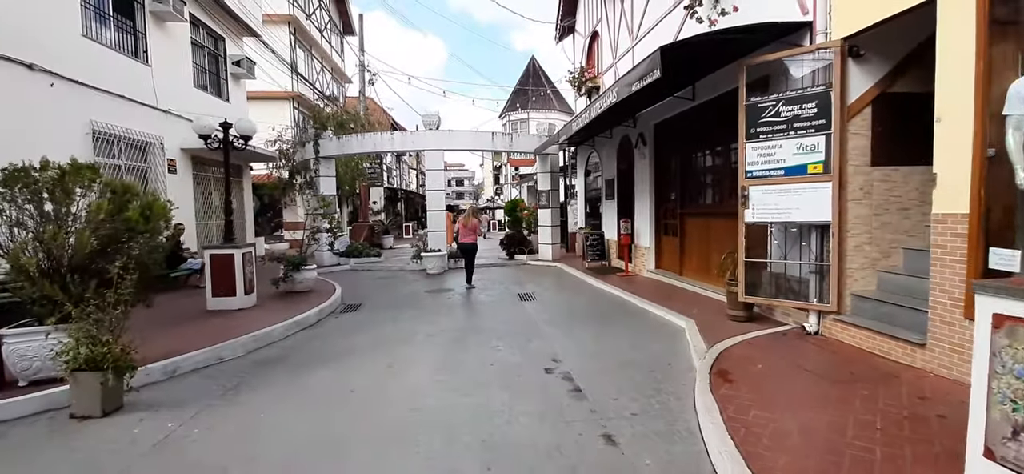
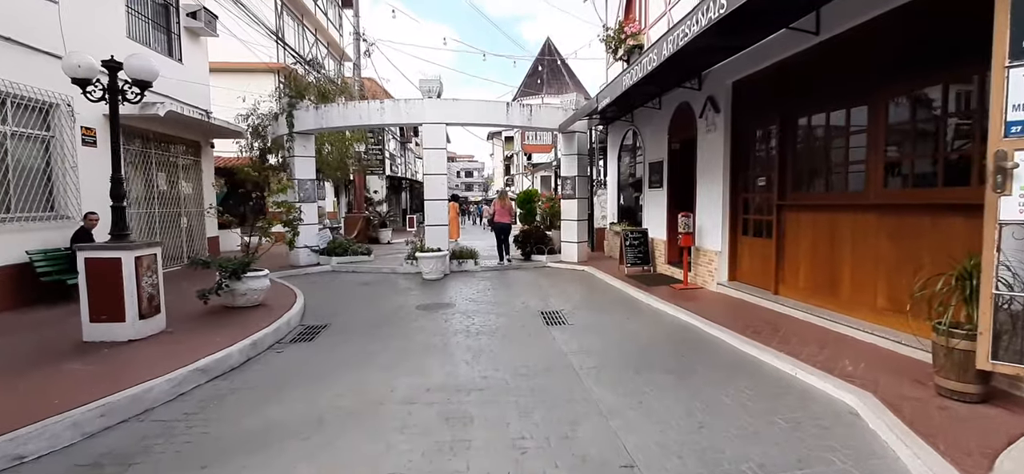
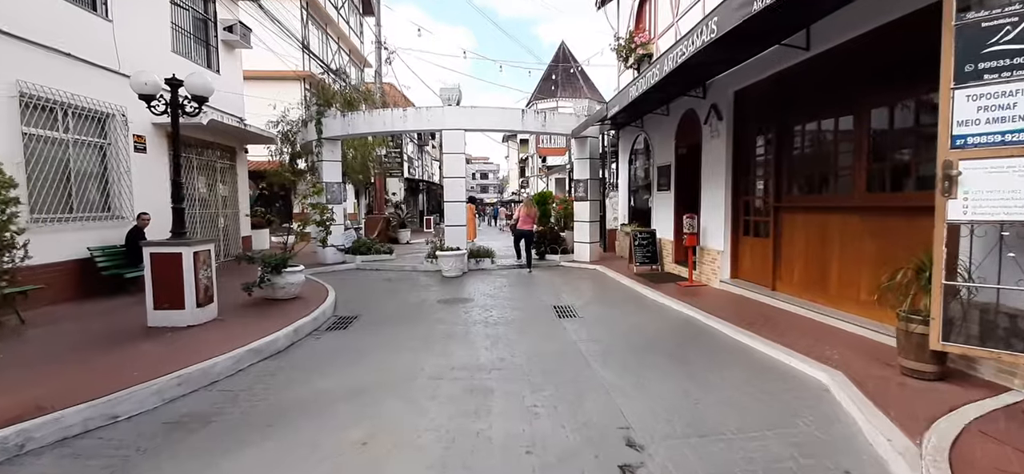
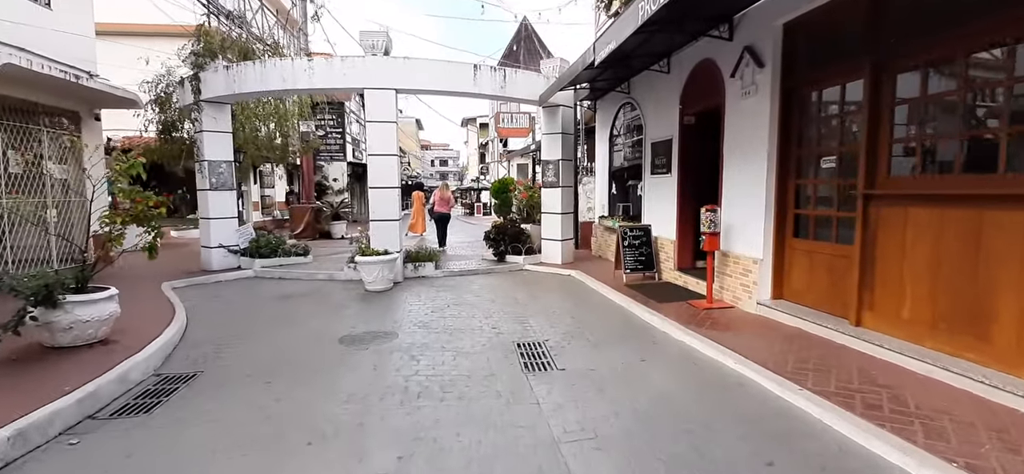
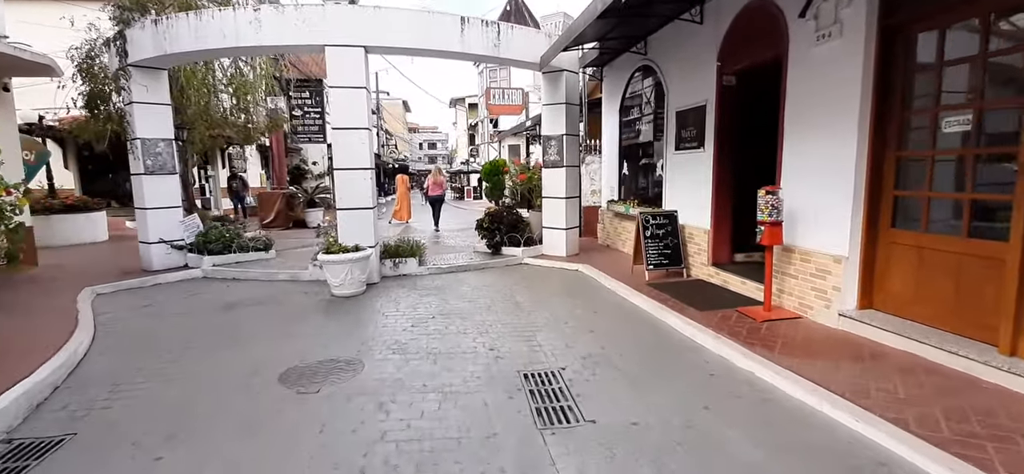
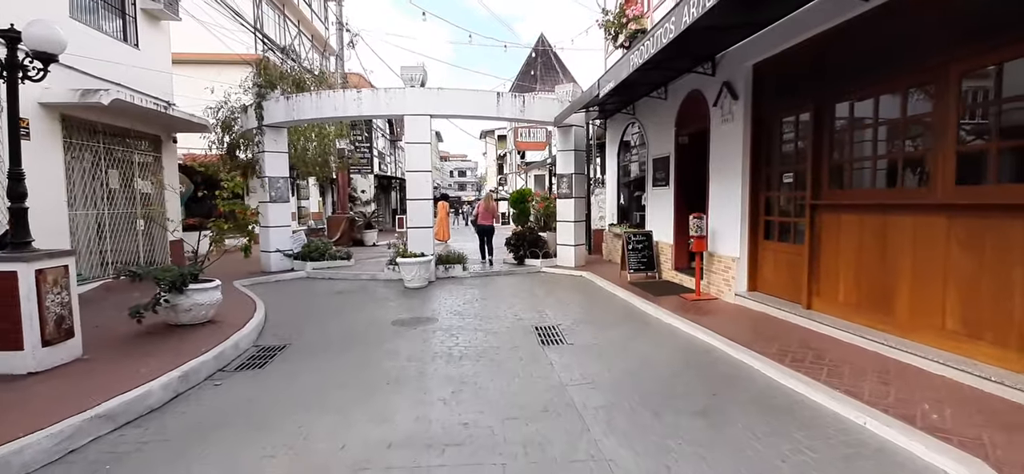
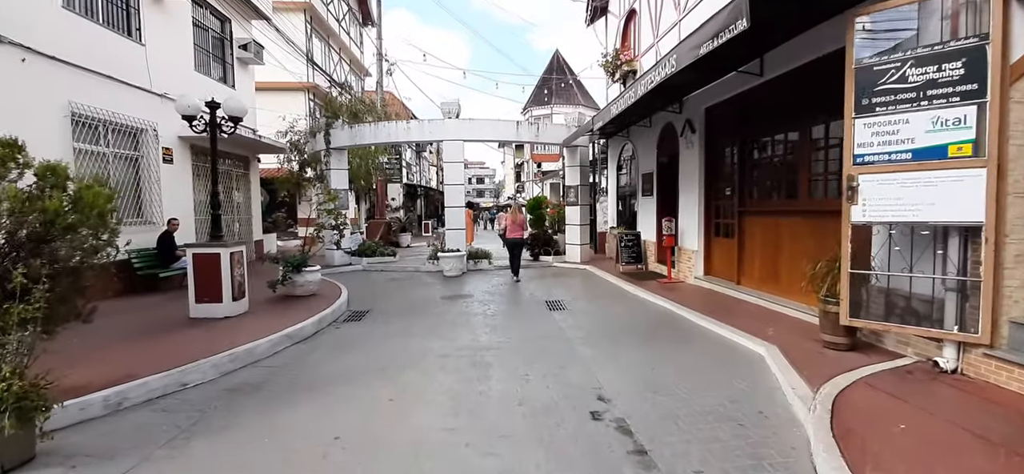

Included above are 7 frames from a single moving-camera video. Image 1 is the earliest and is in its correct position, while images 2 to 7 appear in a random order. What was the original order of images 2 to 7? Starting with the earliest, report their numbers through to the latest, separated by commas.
7, 3, 2, 6, 4, 5
